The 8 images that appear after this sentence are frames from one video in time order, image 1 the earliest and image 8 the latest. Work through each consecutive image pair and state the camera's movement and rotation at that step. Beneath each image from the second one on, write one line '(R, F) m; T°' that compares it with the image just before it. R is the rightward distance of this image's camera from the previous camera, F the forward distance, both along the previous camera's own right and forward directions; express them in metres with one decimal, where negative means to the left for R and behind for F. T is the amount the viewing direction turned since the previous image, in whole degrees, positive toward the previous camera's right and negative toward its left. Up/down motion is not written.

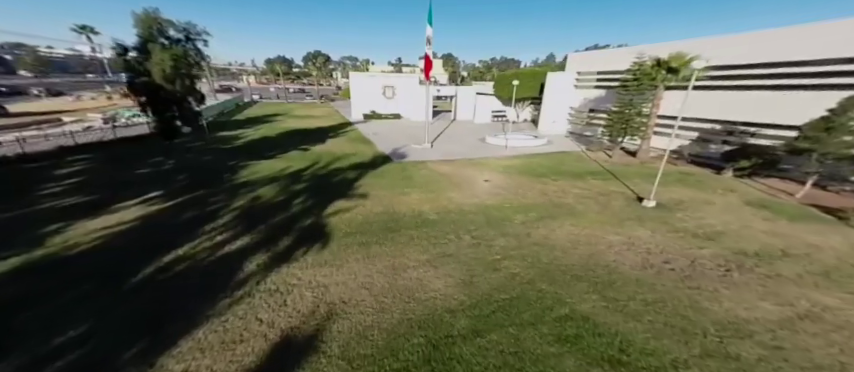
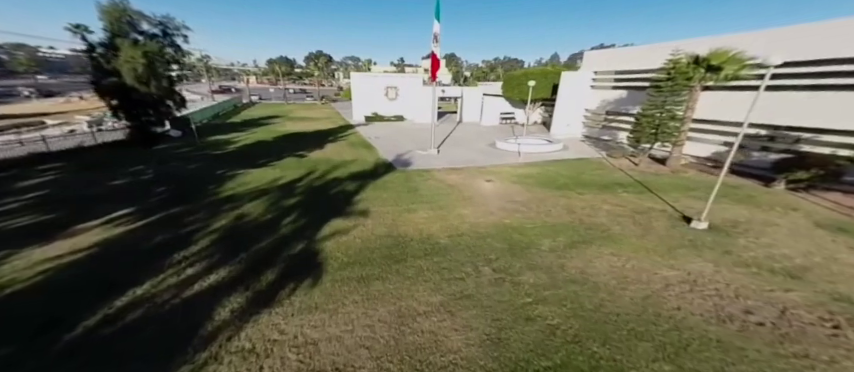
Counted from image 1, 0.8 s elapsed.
(-0.2, +1.2) m; 0°
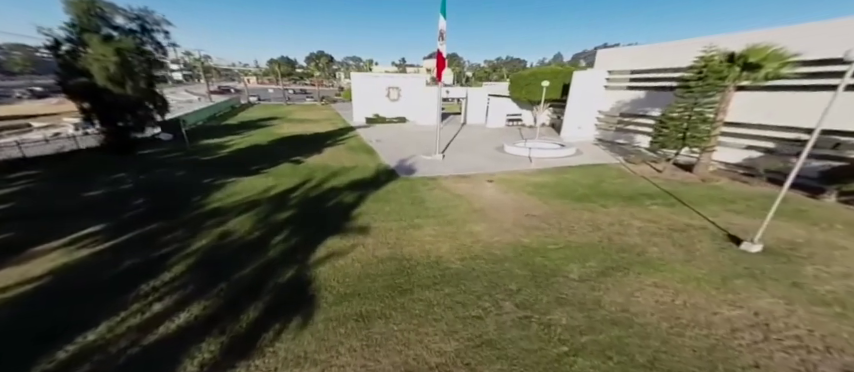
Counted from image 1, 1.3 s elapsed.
(-0.1, +0.9) m; 0°
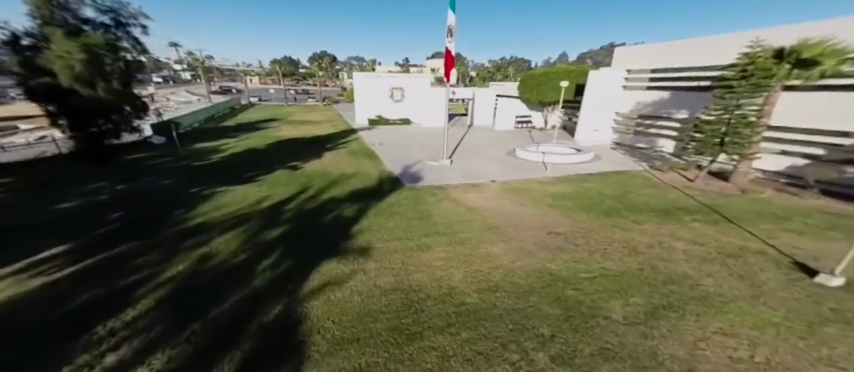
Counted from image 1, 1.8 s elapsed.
(-0.1, +0.9) m; -1°
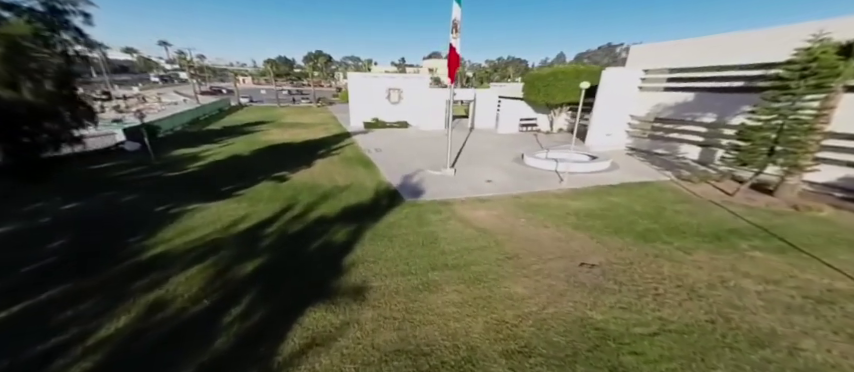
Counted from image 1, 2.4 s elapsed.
(-0.2, +1.2) m; +1°
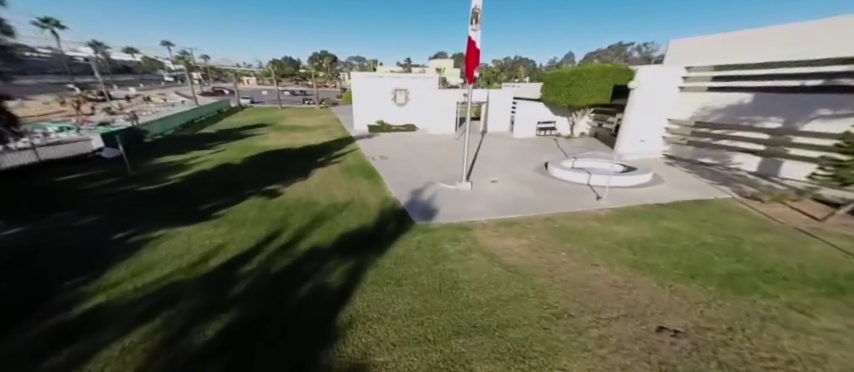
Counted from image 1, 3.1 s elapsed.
(-0.2, +1.5) m; -1°
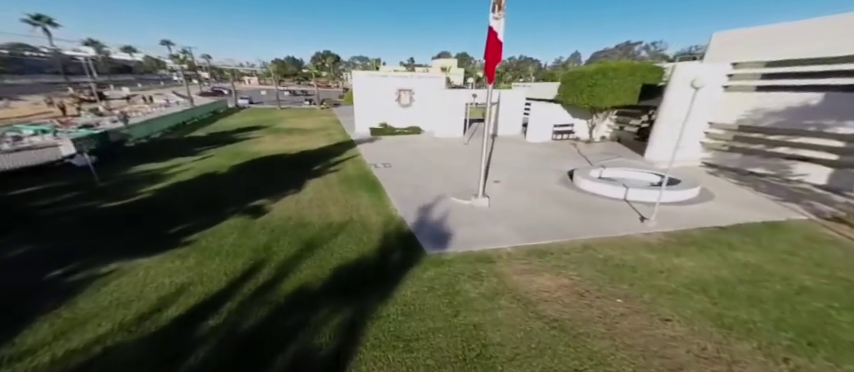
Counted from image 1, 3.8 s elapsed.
(-0.2, +1.4) m; 0°
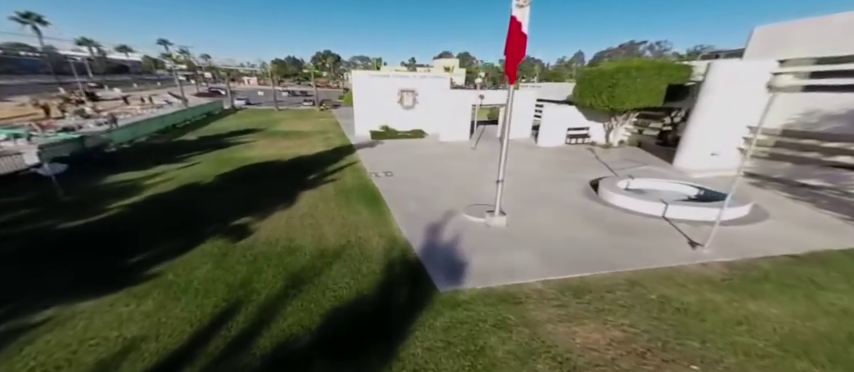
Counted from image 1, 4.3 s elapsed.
(-0.2, +1.1) m; 0°
